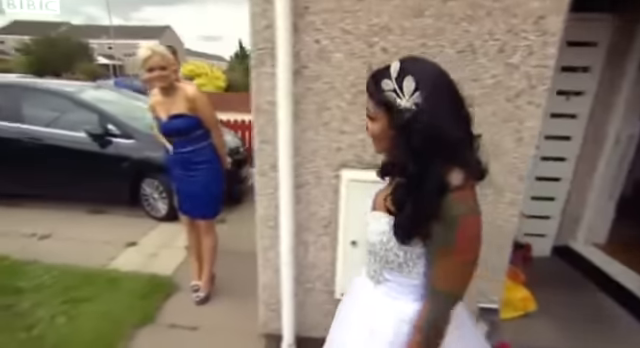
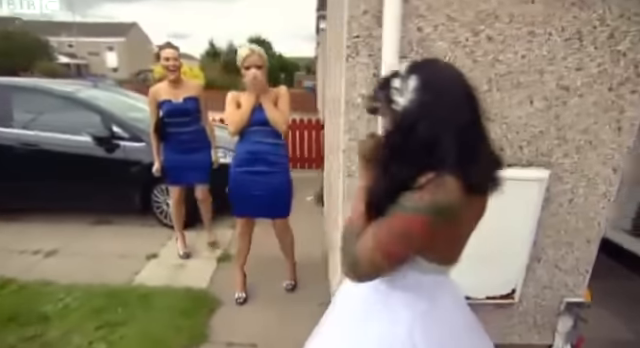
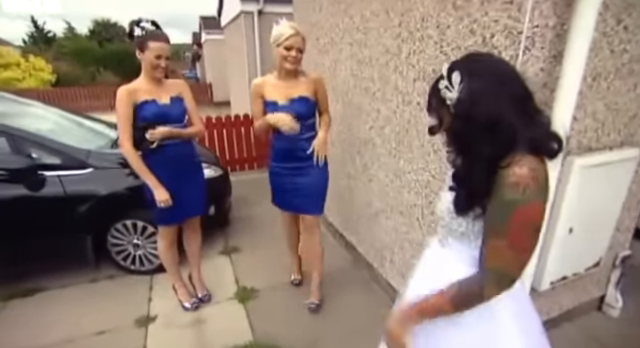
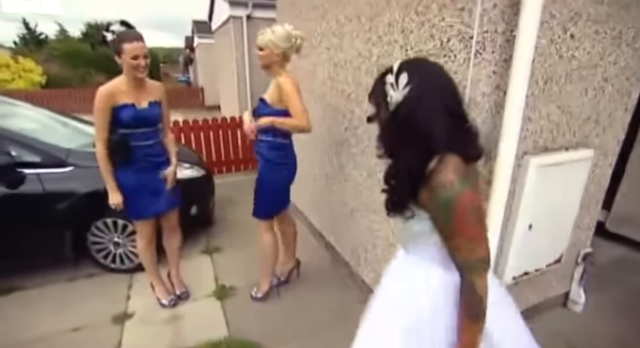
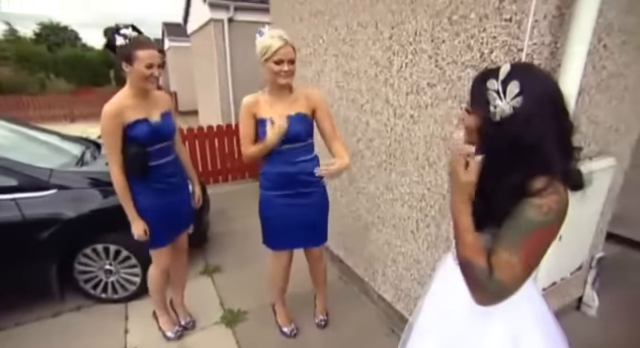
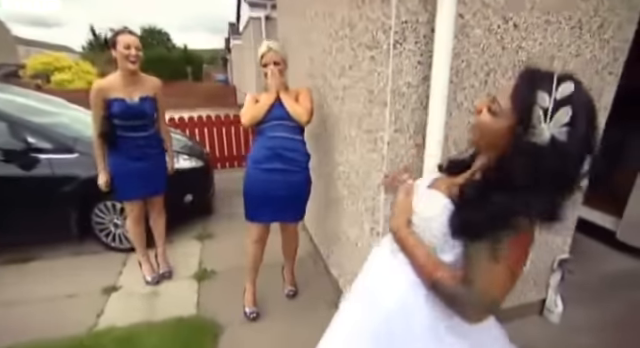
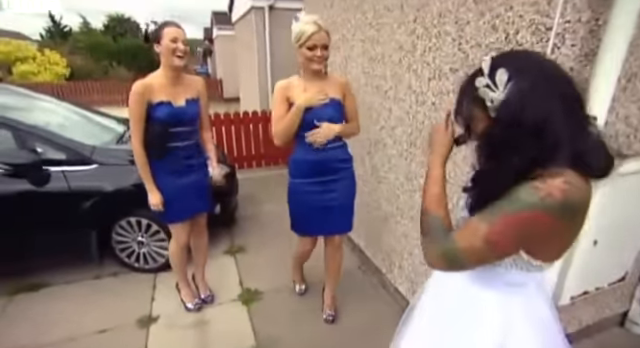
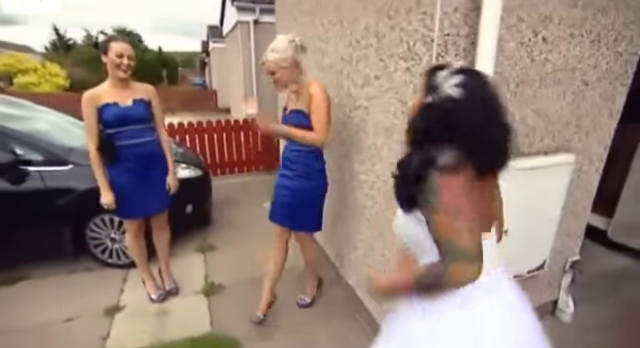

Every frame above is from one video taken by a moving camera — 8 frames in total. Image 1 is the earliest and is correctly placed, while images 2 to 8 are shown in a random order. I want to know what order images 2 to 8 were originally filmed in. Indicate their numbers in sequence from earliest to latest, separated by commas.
2, 6, 8, 4, 3, 7, 5
